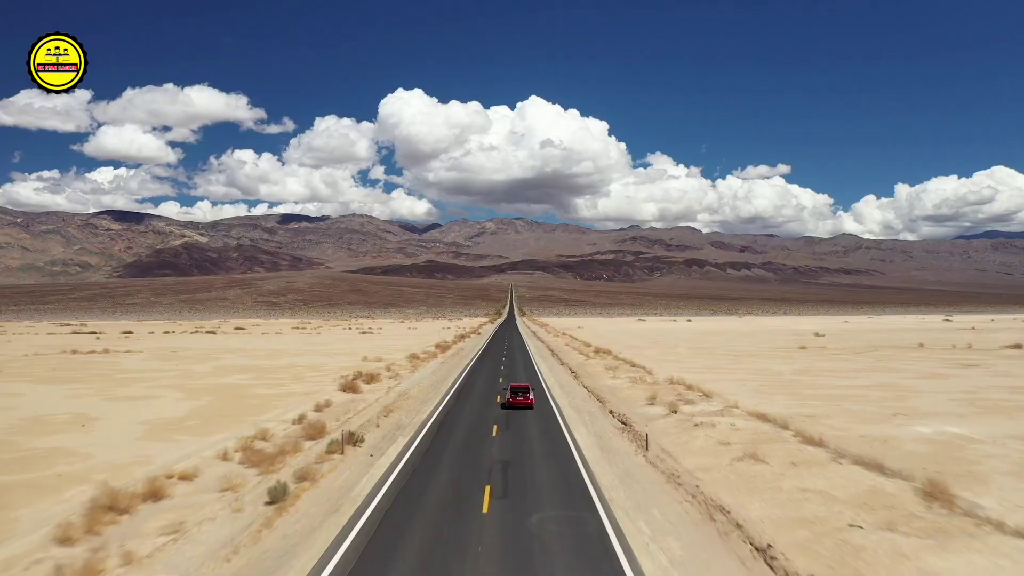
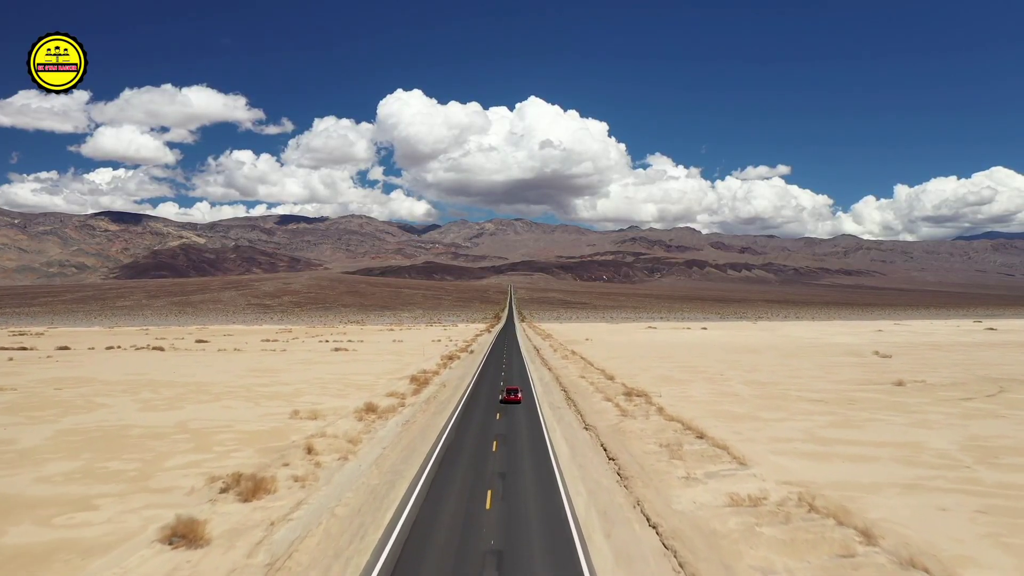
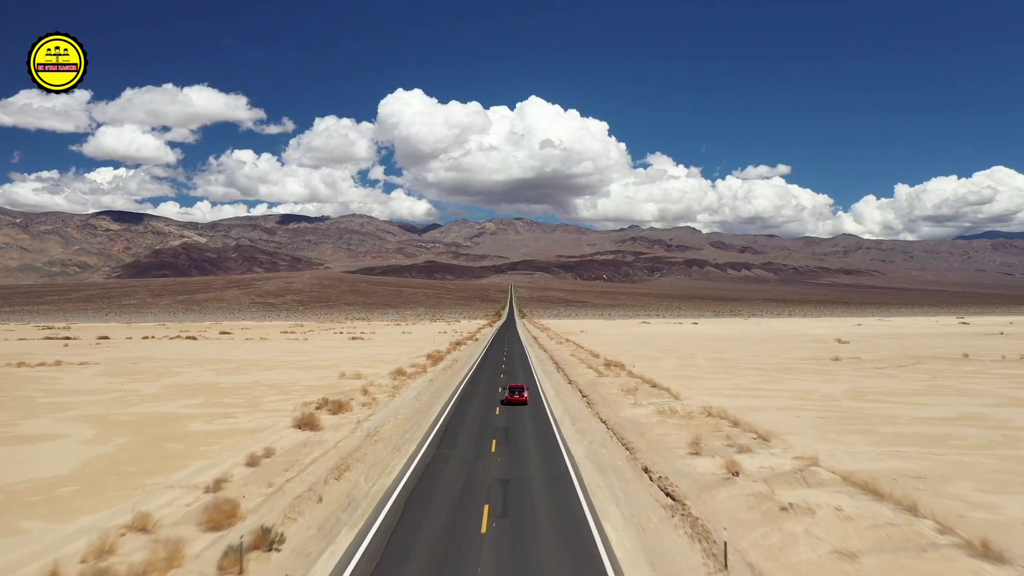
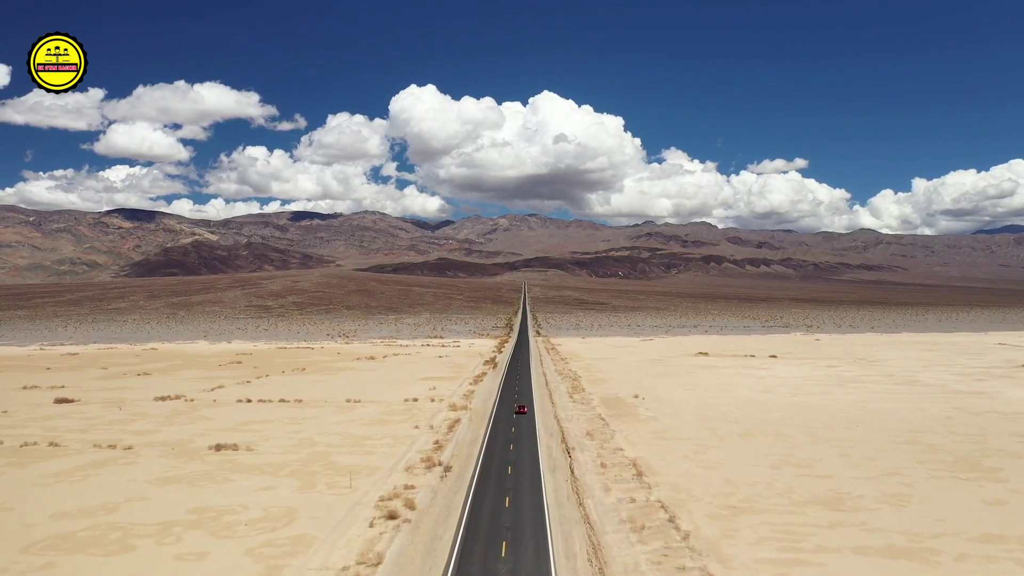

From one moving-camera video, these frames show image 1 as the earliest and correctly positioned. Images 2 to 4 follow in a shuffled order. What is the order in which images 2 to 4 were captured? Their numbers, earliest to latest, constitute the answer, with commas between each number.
3, 2, 4
